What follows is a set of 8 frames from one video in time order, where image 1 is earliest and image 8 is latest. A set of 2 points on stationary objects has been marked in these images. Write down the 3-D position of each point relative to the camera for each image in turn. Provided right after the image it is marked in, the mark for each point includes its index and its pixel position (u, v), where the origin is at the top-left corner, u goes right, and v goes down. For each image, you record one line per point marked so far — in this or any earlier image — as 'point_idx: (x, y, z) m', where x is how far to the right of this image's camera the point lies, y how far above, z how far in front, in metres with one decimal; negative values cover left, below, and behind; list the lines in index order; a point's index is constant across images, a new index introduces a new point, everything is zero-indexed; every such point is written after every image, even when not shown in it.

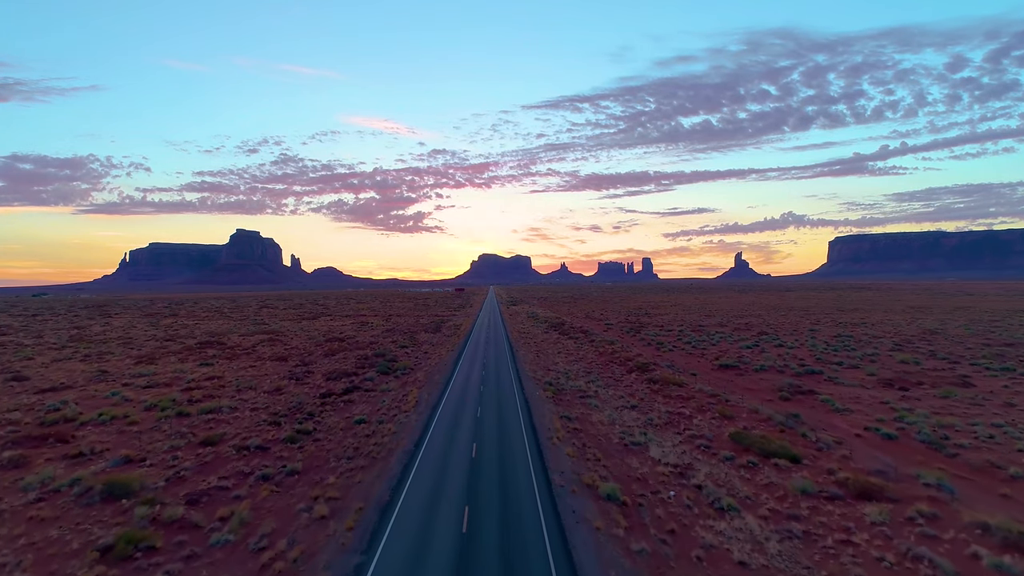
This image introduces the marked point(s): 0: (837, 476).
0: (+25.1, -14.6, +17.5) m
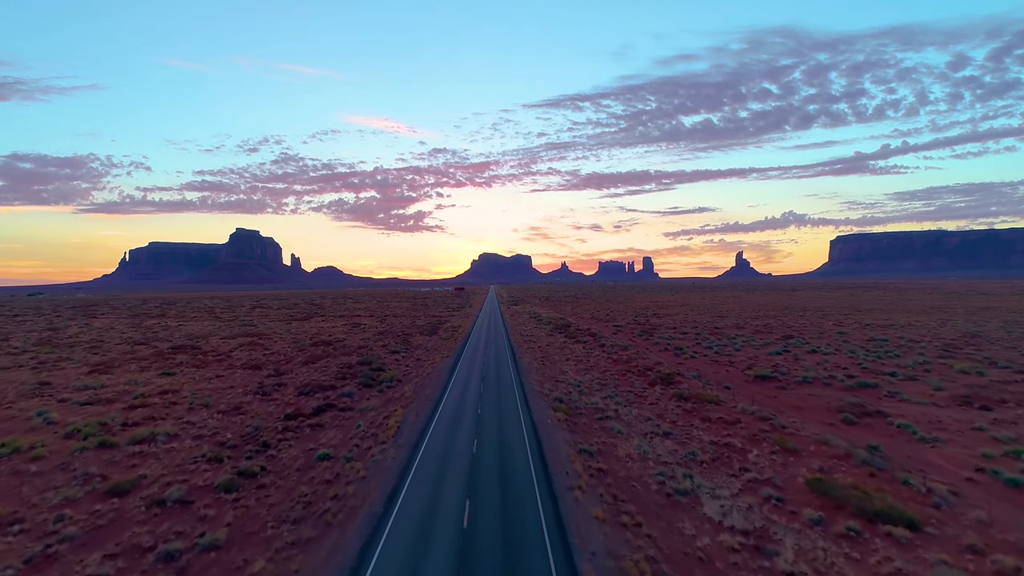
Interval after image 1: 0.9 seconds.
0: (+25.6, -14.5, +12.0) m
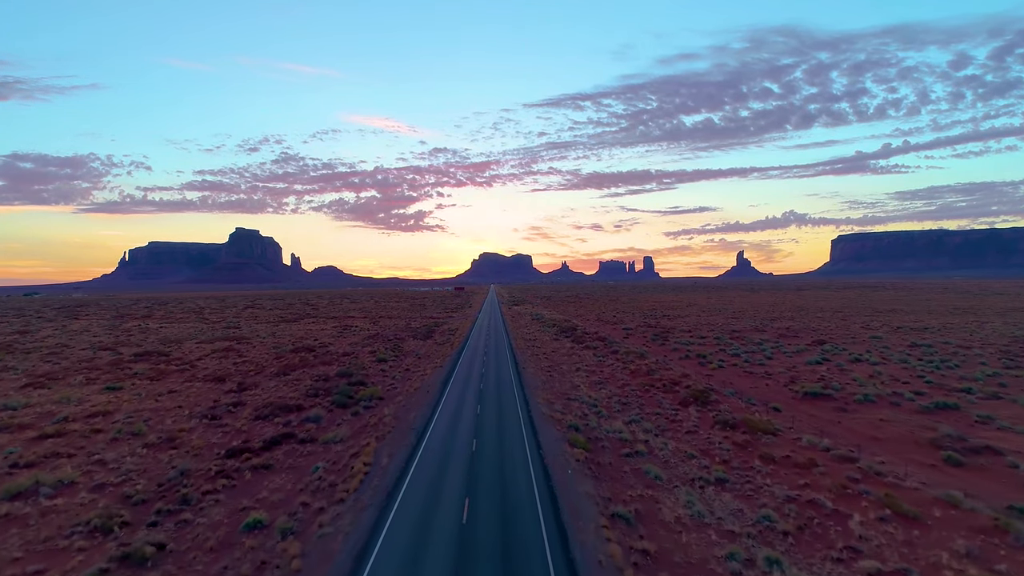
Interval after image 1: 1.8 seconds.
0: (+25.9, -14.6, +6.3) m
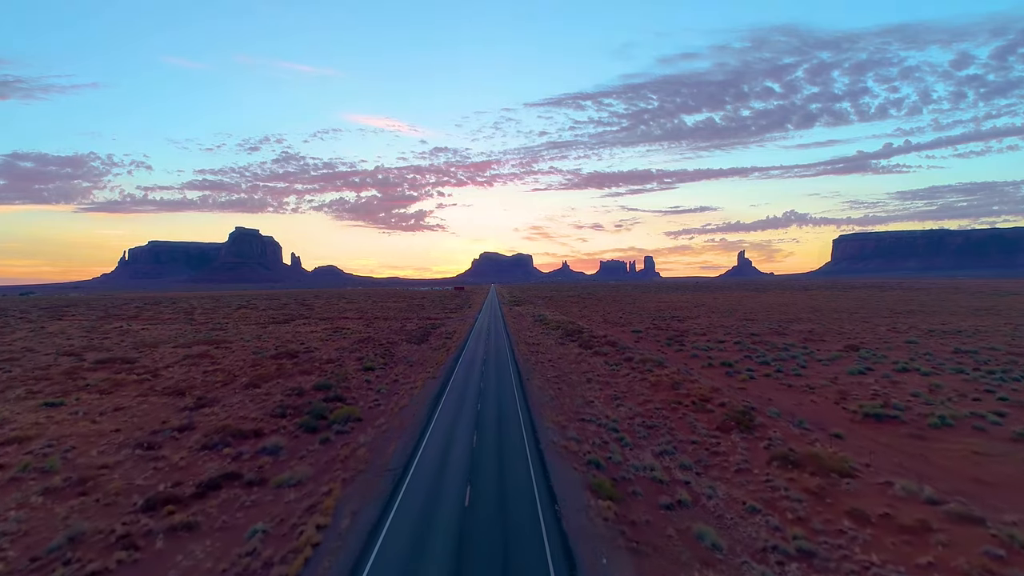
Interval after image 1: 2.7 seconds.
0: (+26.3, -14.6, +1.4) m
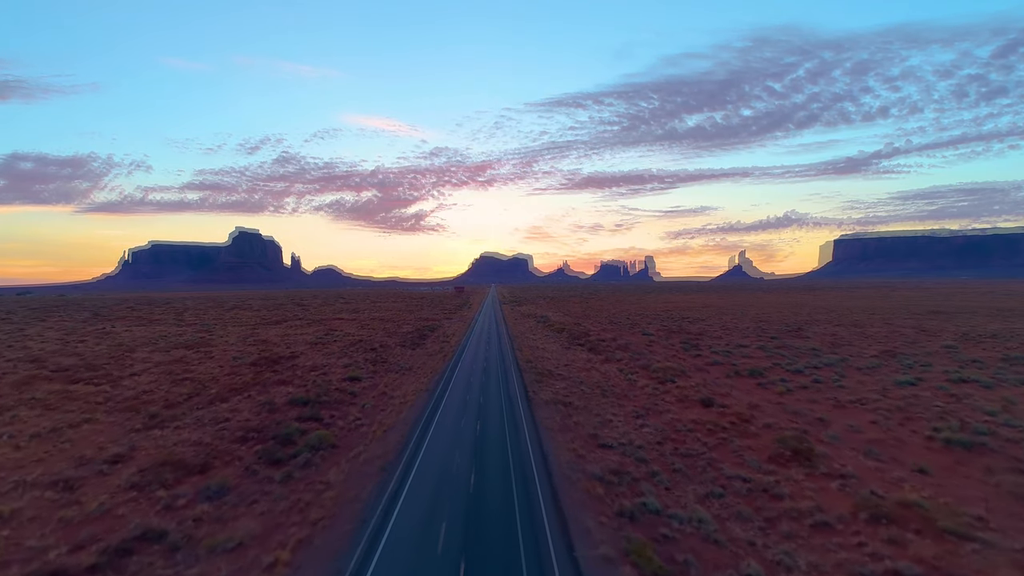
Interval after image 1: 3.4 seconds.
0: (+26.8, -14.6, -2.9) m
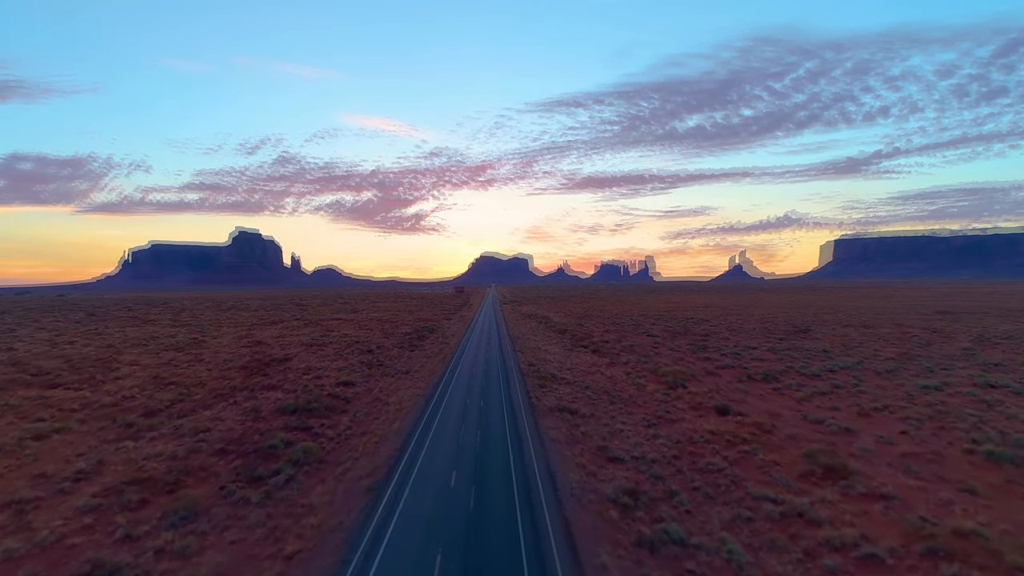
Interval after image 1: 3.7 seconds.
0: (+19.4, -15.0, +9.4) m
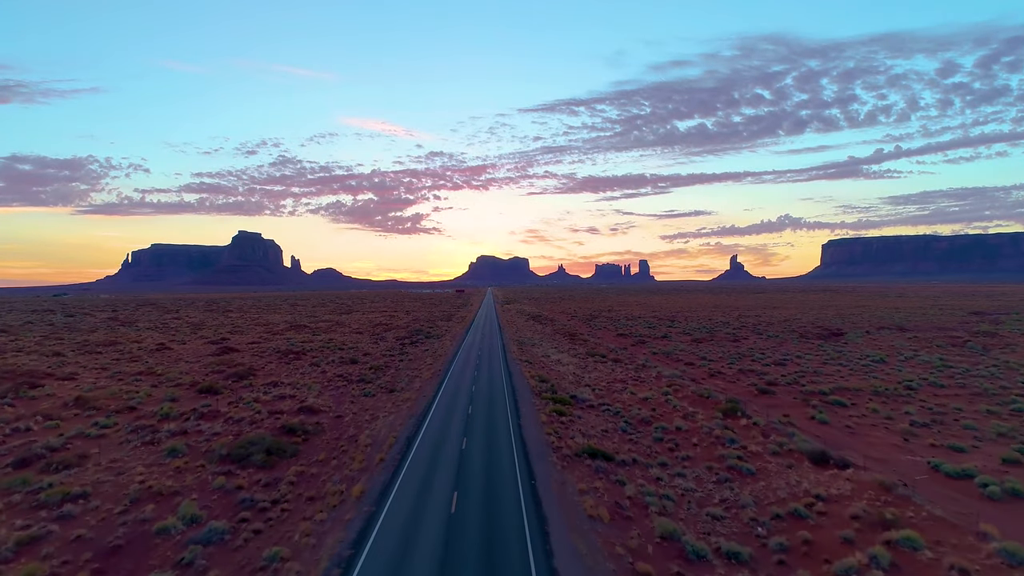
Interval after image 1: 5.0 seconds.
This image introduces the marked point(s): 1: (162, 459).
0: (+20.6, -14.8, +1.8) m
1: (-32.7, -15.2, +20.9) m
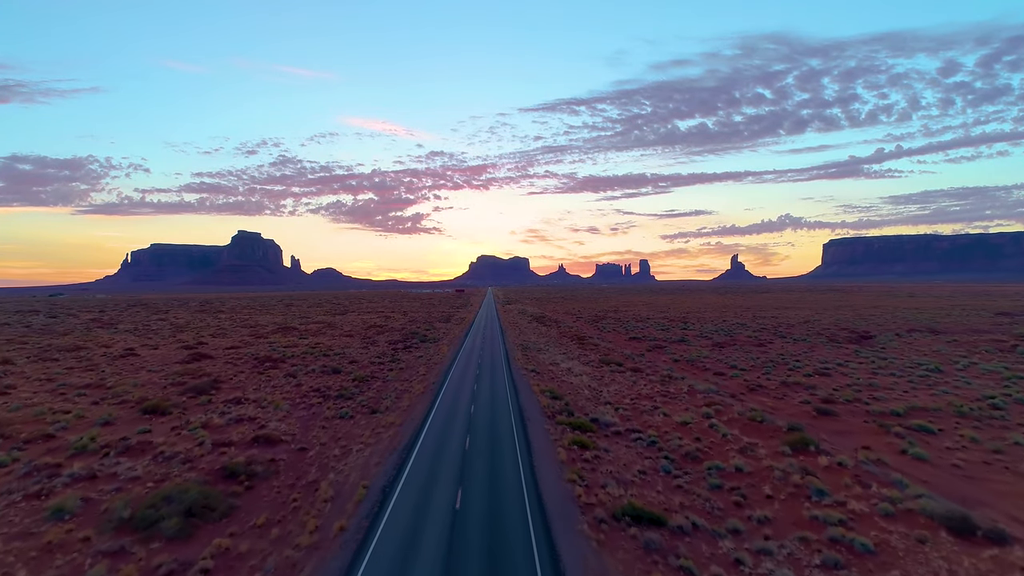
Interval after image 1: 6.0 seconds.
0: (+21.4, -14.7, -3.9) m
1: (-31.9, -15.2, +15.3) m
